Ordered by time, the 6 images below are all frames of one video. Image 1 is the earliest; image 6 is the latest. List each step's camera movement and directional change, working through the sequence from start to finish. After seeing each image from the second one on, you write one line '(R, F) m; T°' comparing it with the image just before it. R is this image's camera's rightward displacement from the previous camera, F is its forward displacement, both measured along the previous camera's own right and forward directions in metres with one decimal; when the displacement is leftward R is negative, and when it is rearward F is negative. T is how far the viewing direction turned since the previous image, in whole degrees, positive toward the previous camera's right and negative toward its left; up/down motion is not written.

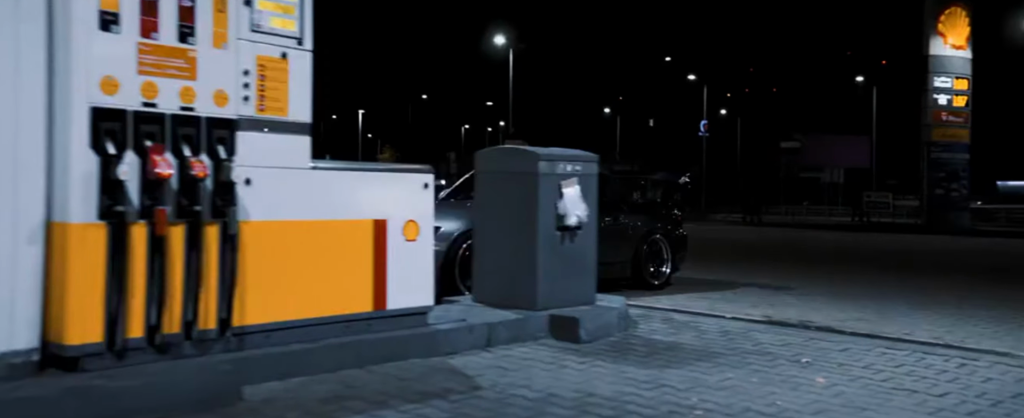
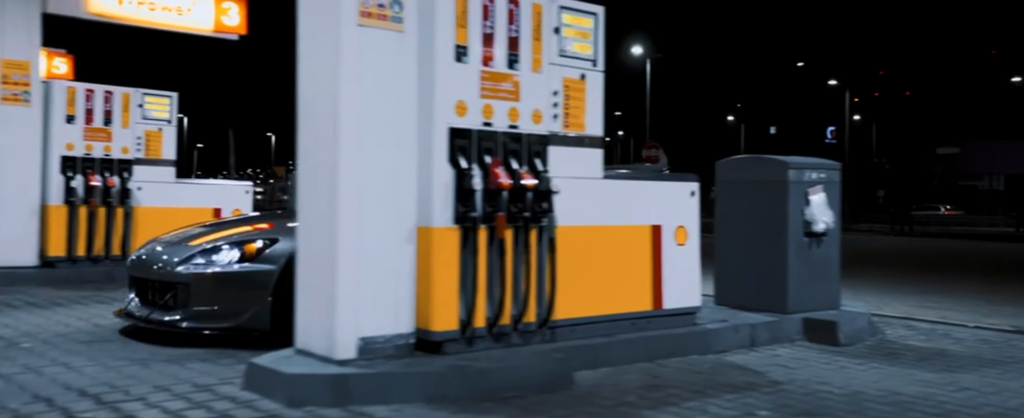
(-0.8, -0.6) m; -10°
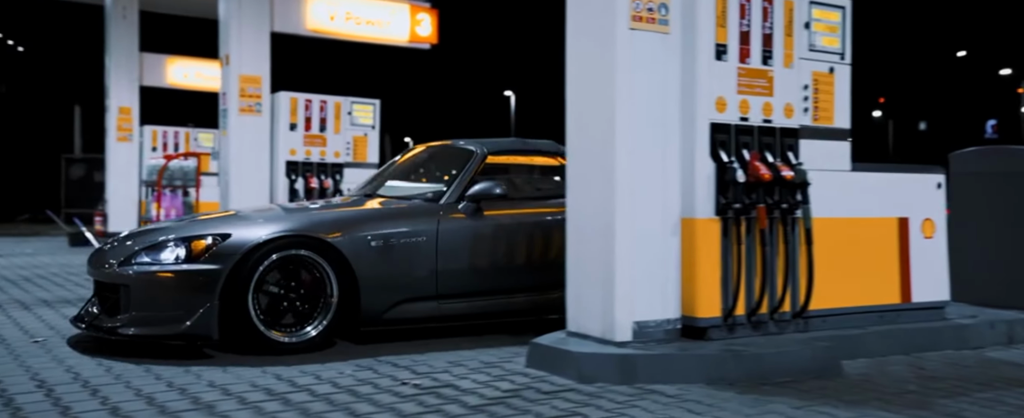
(-0.5, -0.3) m; -11°
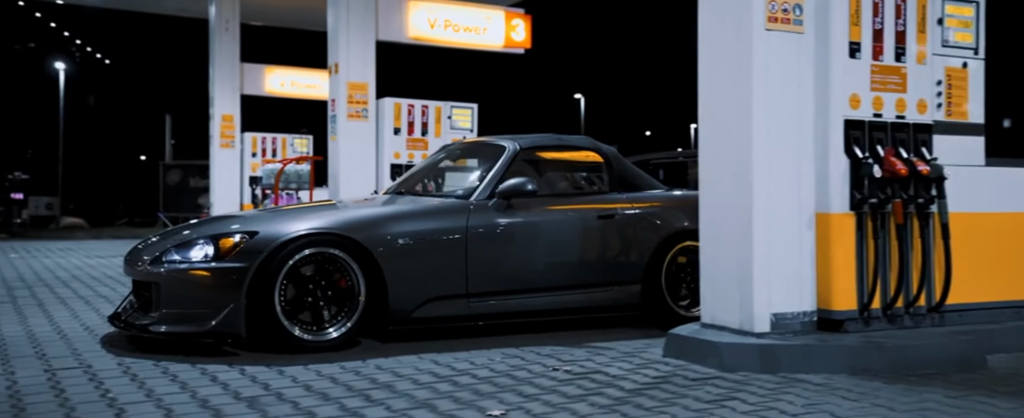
(-0.3, -0.3) m; -5°
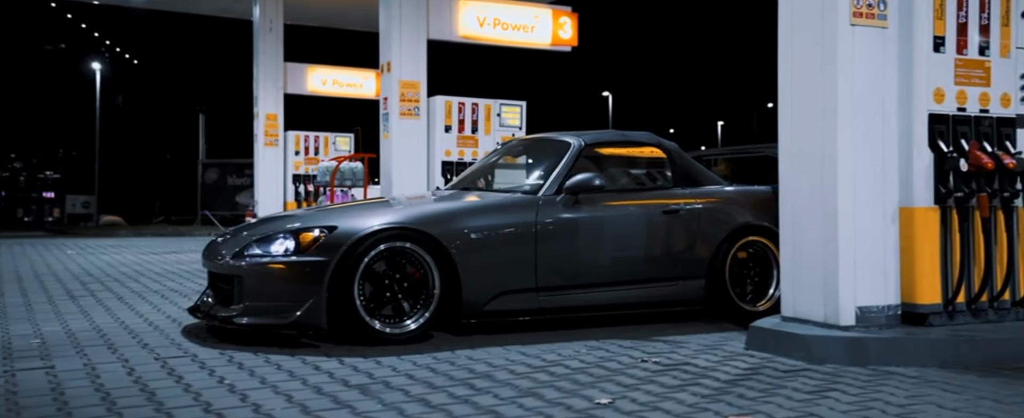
(-0.3, -0.1) m; -2°
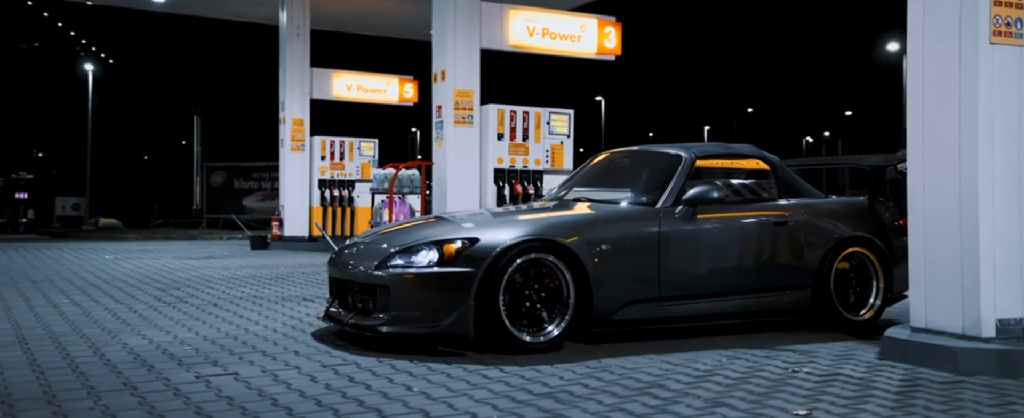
(-0.8, -0.1) m; -1°
